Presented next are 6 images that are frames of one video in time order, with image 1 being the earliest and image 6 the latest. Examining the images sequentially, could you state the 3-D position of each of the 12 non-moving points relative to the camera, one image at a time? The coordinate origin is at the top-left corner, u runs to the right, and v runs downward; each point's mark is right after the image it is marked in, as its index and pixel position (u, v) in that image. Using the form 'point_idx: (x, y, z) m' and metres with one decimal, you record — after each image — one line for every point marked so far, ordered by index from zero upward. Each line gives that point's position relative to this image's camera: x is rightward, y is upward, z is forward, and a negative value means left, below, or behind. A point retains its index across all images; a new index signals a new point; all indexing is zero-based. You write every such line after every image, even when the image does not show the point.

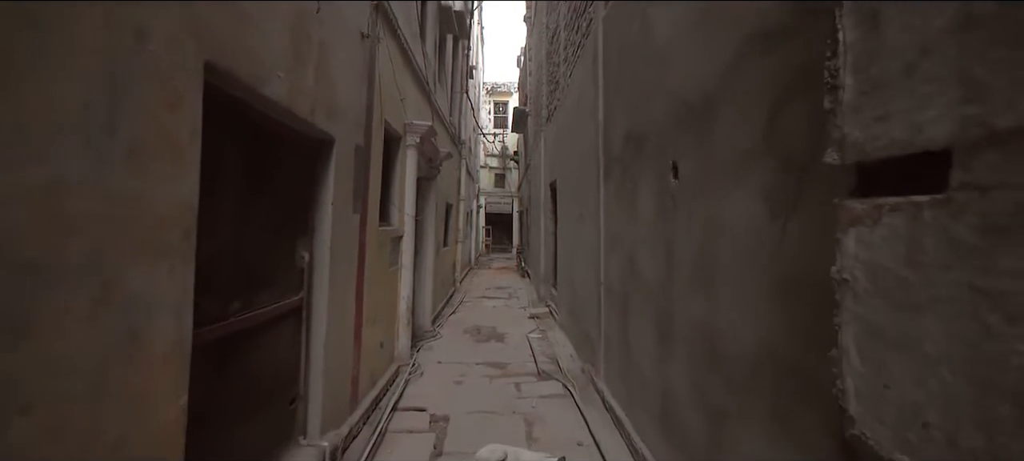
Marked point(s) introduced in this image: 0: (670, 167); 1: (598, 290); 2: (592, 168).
0: (+0.4, +0.1, +1.9) m
1: (+0.3, -0.2, +3.2) m
2: (+0.3, +0.3, +3.5) m
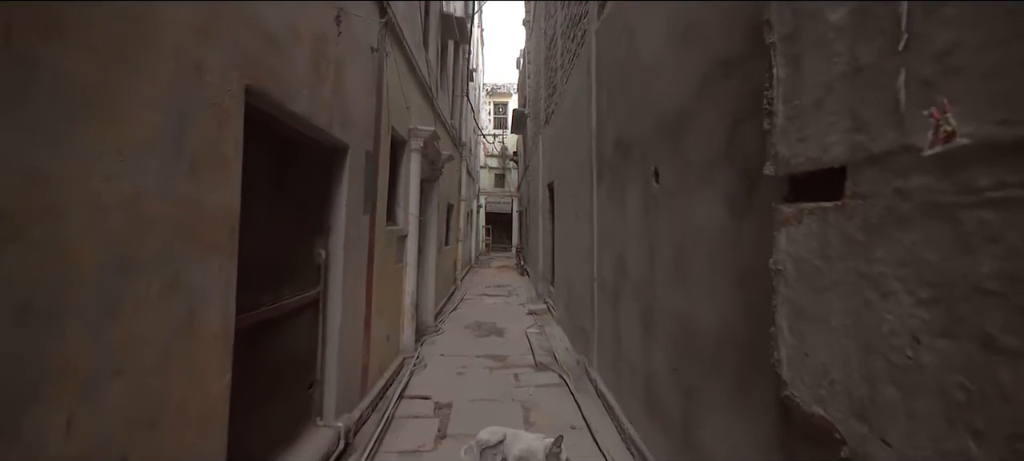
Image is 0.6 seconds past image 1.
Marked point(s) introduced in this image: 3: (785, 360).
0: (+0.4, +0.1, +2.0) m
1: (+0.3, -0.2, +3.4) m
2: (+0.3, +0.3, +3.7) m
3: (+0.3, -0.2, +1.0) m
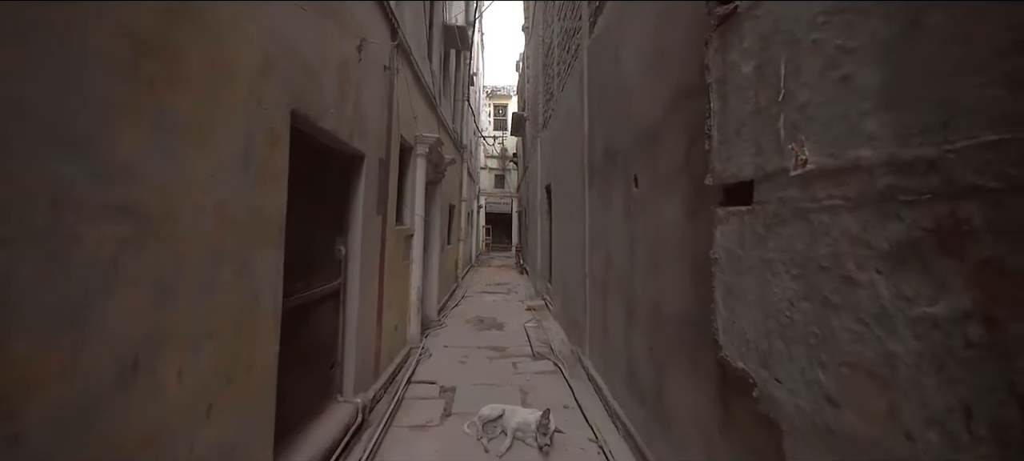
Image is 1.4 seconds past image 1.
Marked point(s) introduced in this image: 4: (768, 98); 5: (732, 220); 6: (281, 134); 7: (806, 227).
0: (+0.4, +0.1, +2.3) m
1: (+0.3, -0.2, +3.7) m
2: (+0.3, +0.3, +4.0) m
3: (+0.3, -0.2, +1.3) m
4: (+0.3, +0.2, +1.1) m
5: (+0.3, 0.0, +1.2) m
6: (-0.5, +0.2, +1.6) m
7: (+0.3, 0.0, +0.9) m
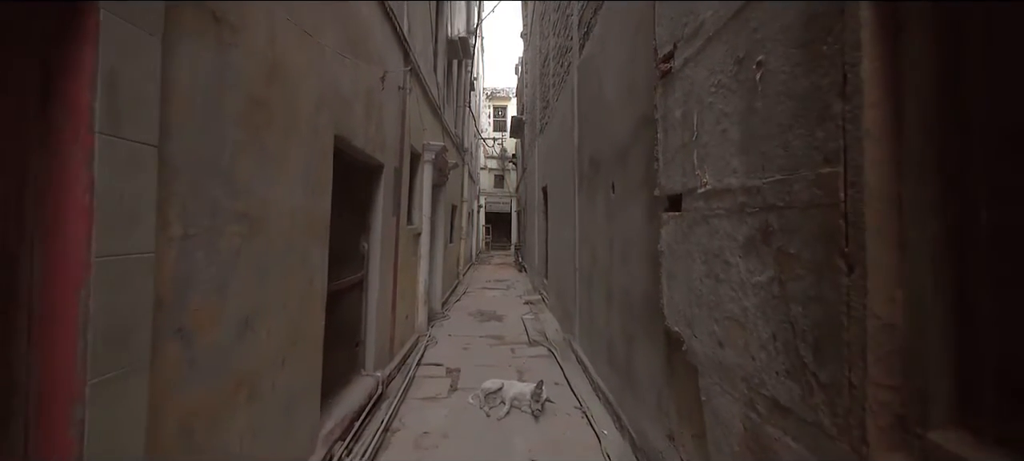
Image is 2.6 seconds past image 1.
0: (+0.3, +0.2, +2.8) m
1: (+0.3, -0.2, +4.2) m
2: (+0.3, +0.3, +4.4) m
3: (+0.3, -0.2, +1.8) m
4: (+0.3, +0.2, +1.5) m
5: (+0.3, 0.0, +1.7) m
6: (-0.5, +0.2, +2.0) m
7: (+0.3, 0.0, +1.4) m
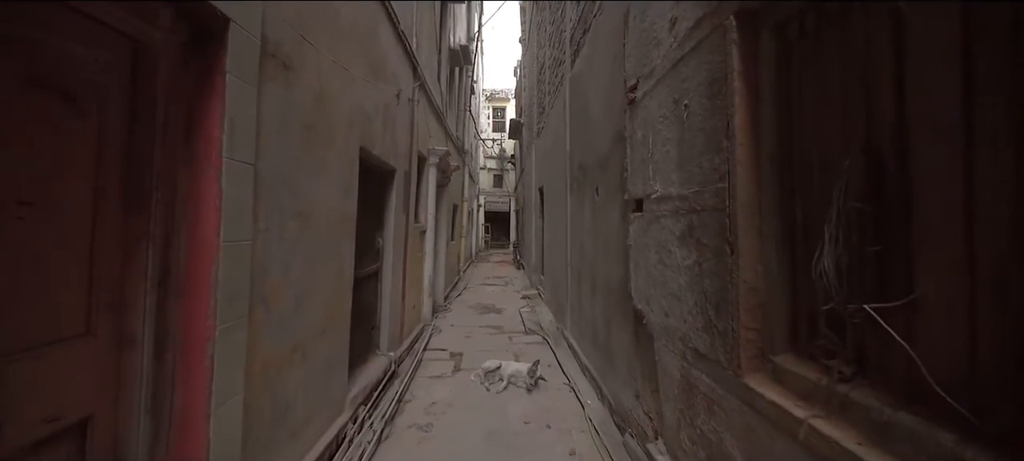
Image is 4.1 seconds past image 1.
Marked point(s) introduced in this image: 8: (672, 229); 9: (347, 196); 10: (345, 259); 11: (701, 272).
0: (+0.3, +0.2, +3.2) m
1: (+0.3, -0.2, +4.6) m
2: (+0.3, +0.3, +4.8) m
3: (+0.3, -0.2, +2.2) m
4: (+0.3, +0.2, +1.9) m
5: (+0.3, 0.0, +2.1) m
6: (-0.5, +0.2, +2.5) m
7: (+0.3, 0.0, +1.8) m
8: (+0.3, 0.0, +1.7) m
9: (-0.5, +0.1, +2.3) m
10: (-0.5, -0.1, +2.4) m
11: (+0.3, -0.1, +1.5) m
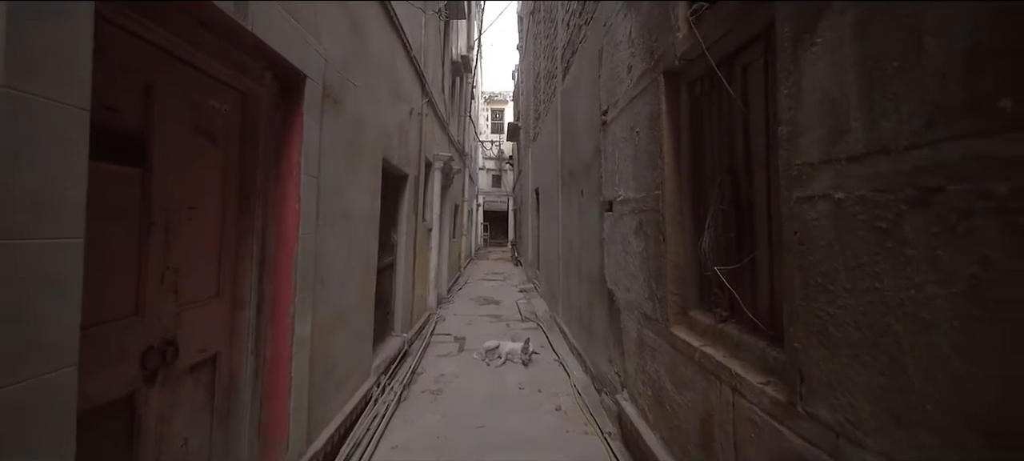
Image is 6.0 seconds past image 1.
0: (+0.3, +0.2, +3.7) m
1: (+0.3, -0.2, +5.1) m
2: (+0.3, +0.3, +5.3) m
3: (+0.3, -0.1, +2.7) m
4: (+0.3, +0.2, +2.4) m
5: (+0.3, 0.0, +2.6) m
6: (-0.5, +0.2, +3.0) m
7: (+0.3, 0.0, +2.3) m
8: (+0.3, 0.0, +2.2) m
9: (-0.5, +0.1, +2.9) m
10: (-0.5, -0.1, +2.9) m
11: (+0.3, -0.1, +2.0) m
